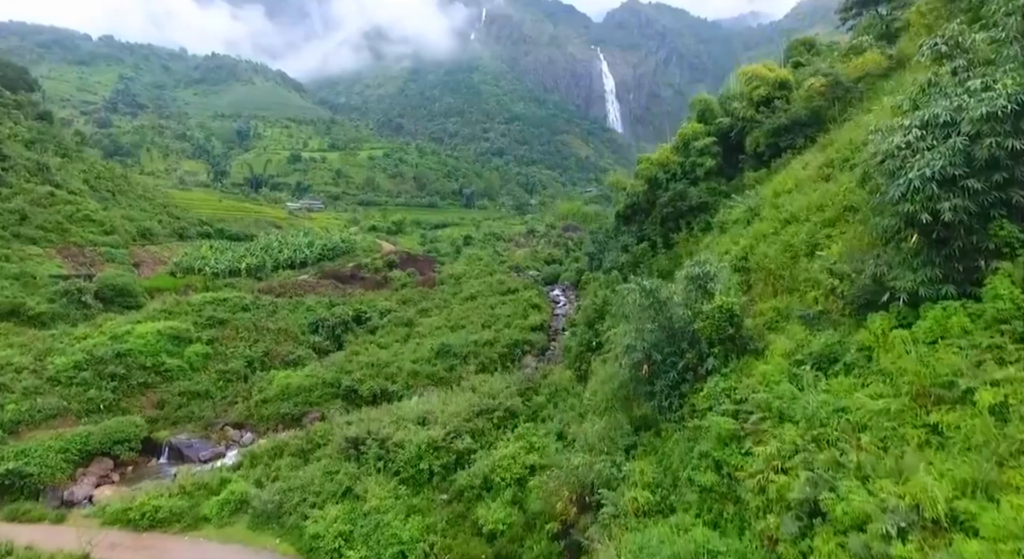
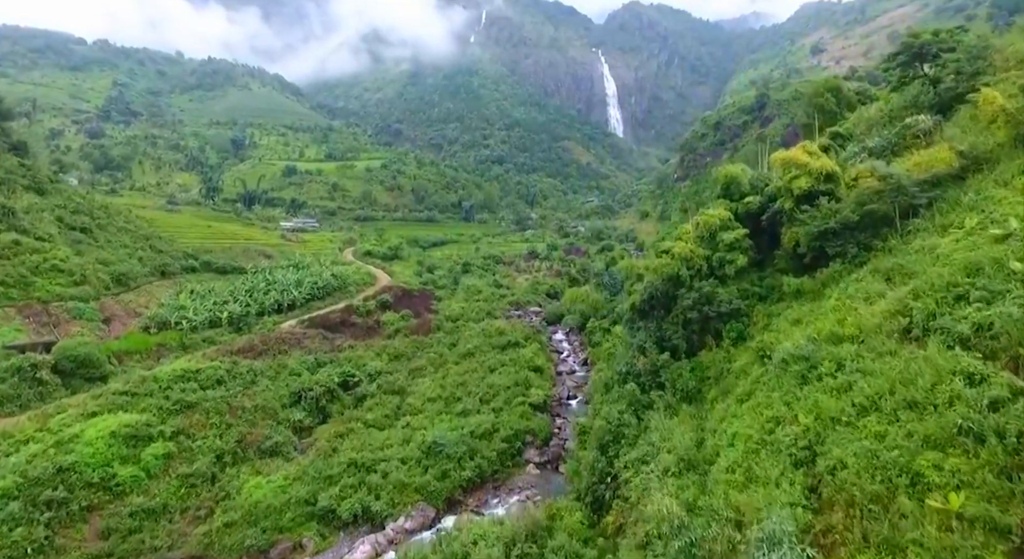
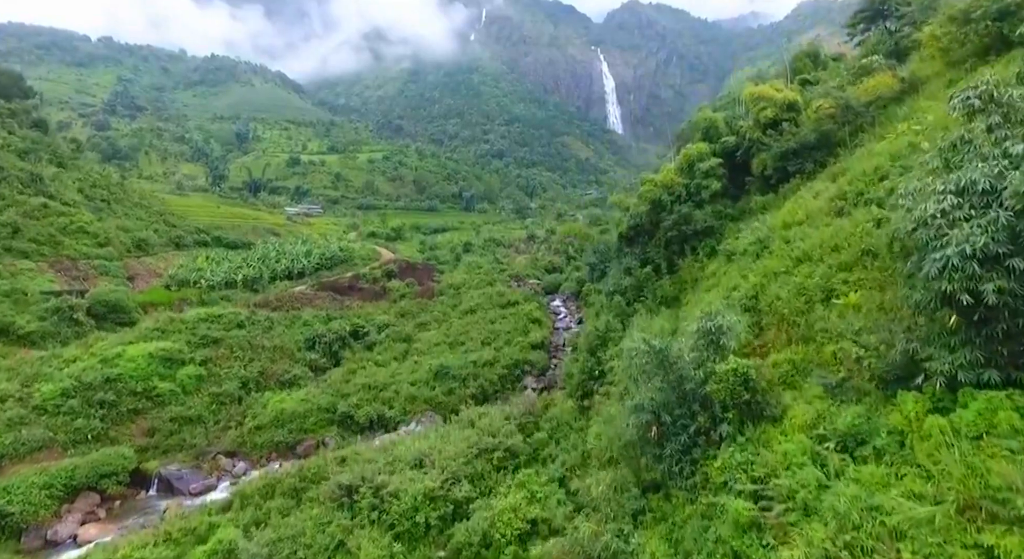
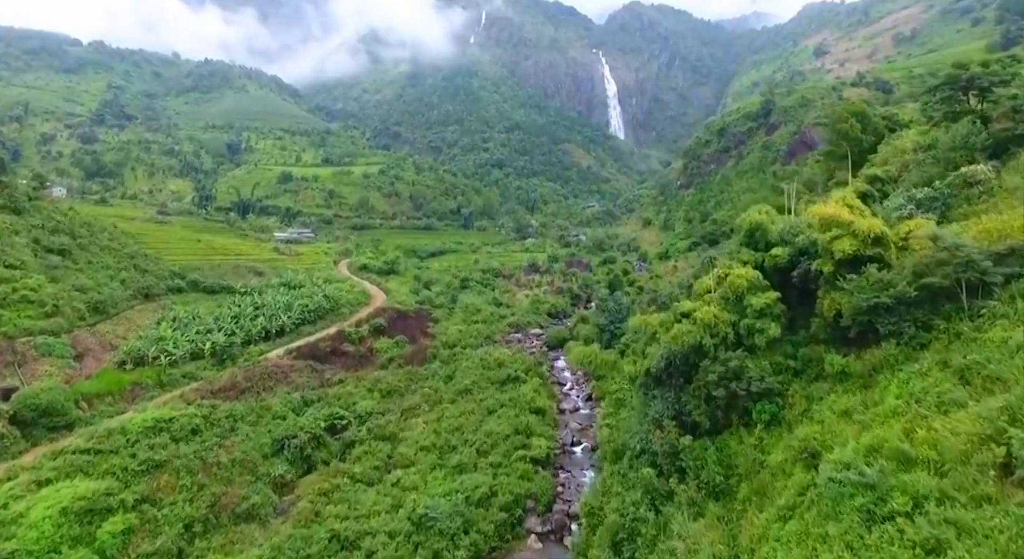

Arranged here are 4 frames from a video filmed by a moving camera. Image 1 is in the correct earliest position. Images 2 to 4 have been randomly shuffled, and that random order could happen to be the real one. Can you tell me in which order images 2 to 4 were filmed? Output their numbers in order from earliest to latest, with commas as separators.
3, 2, 4
